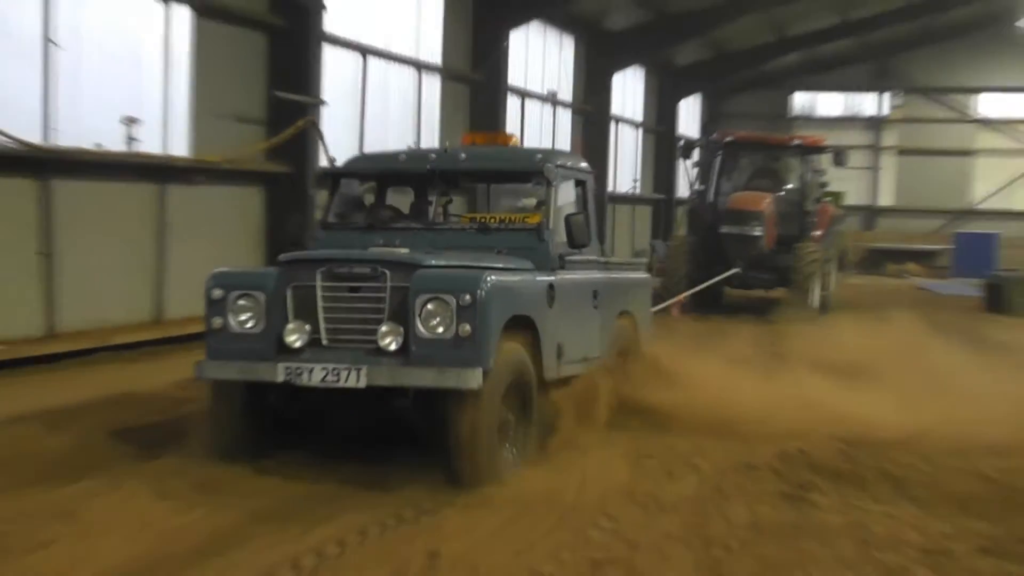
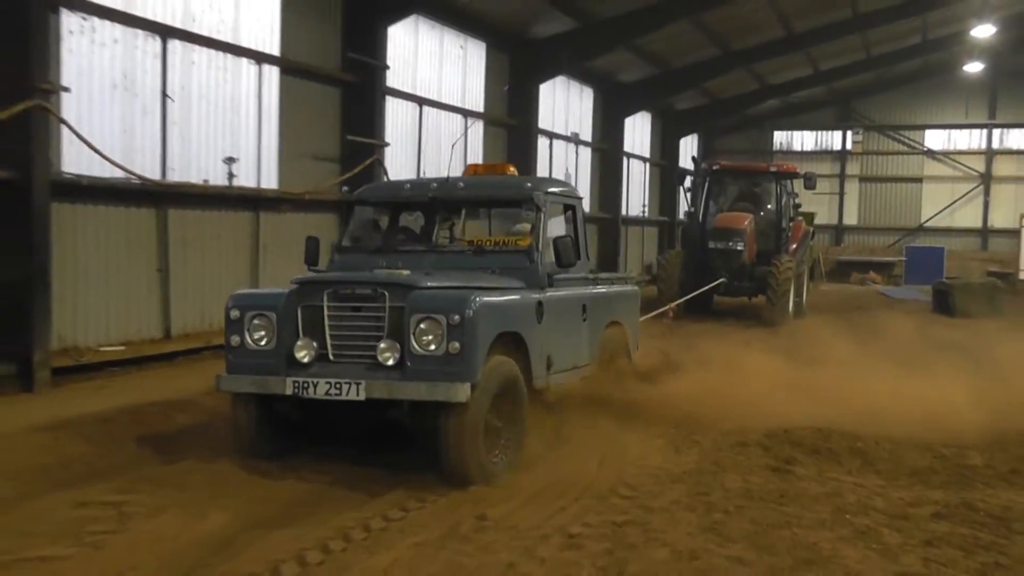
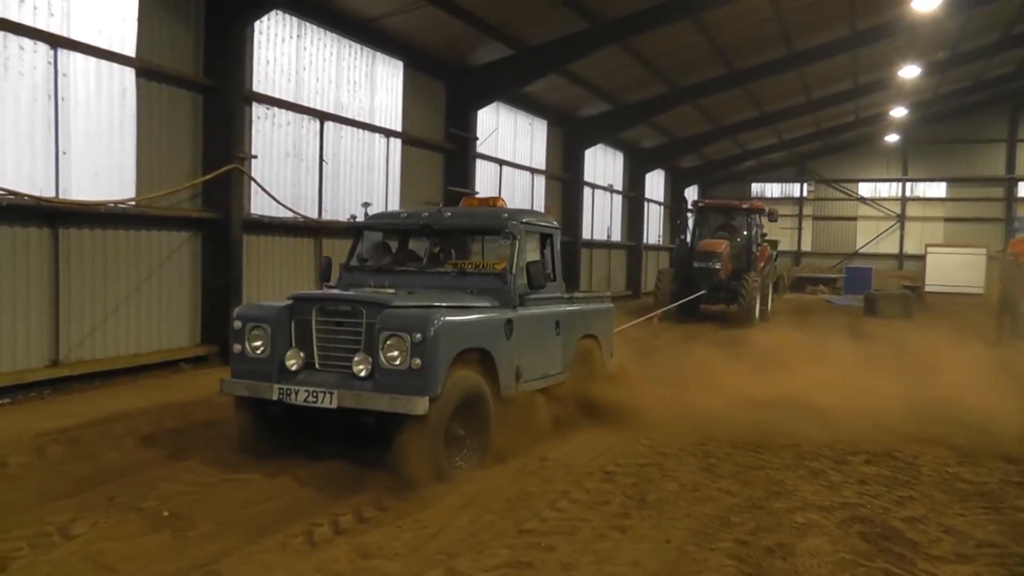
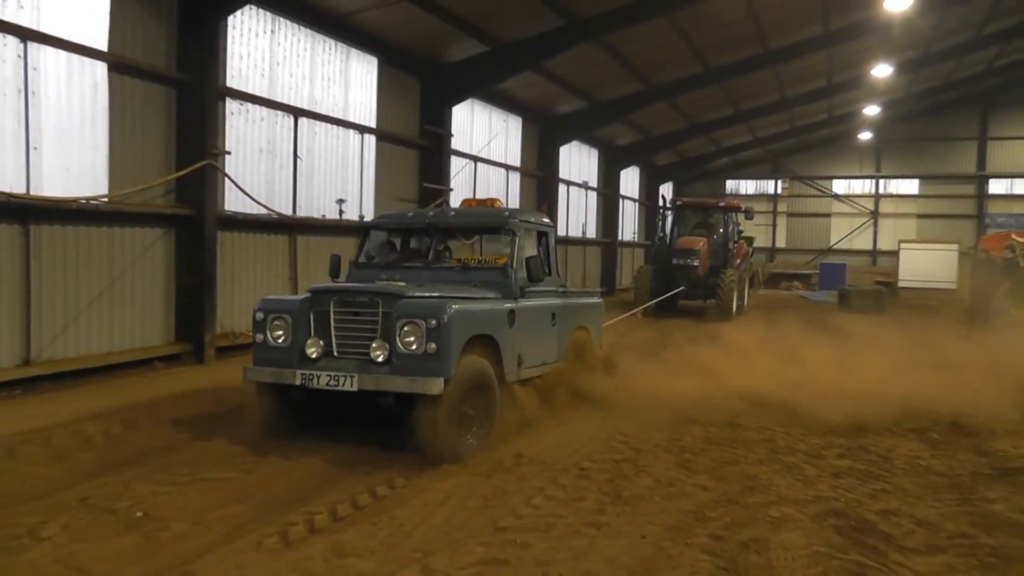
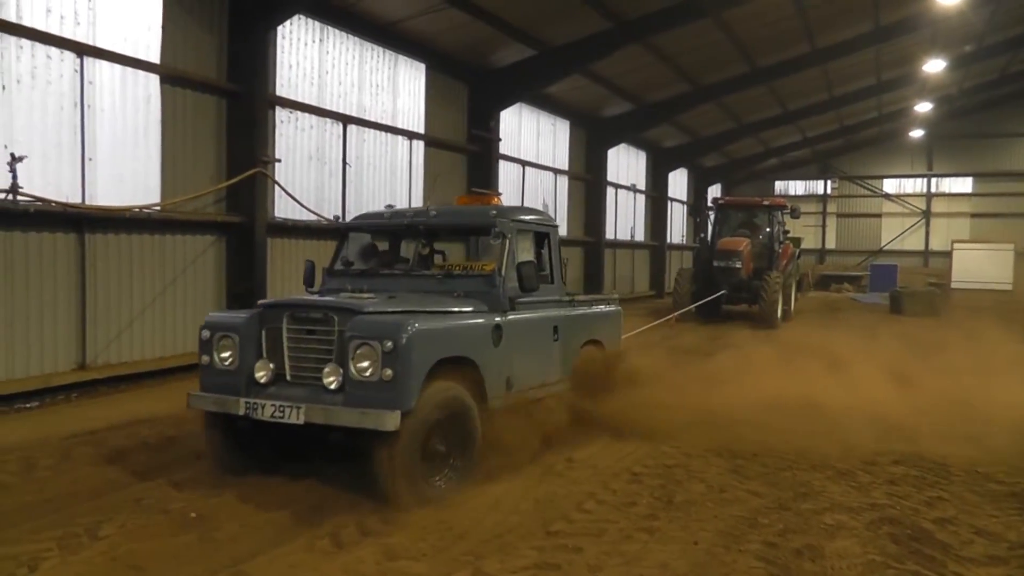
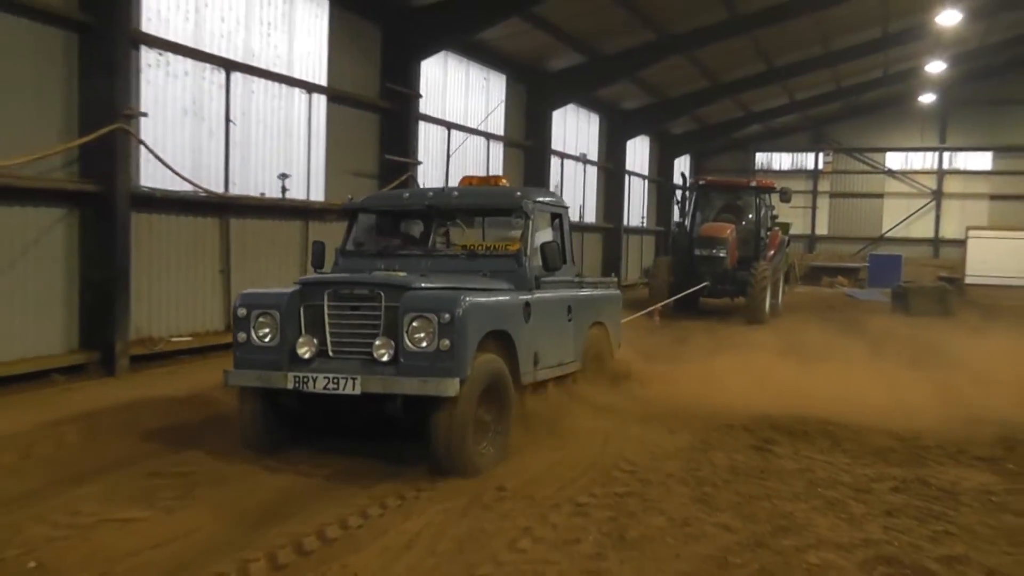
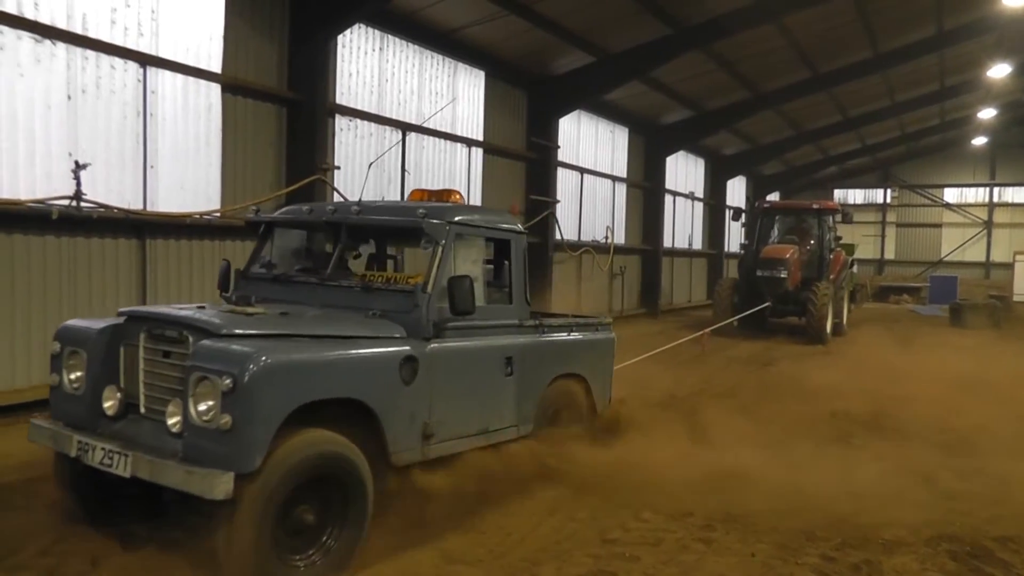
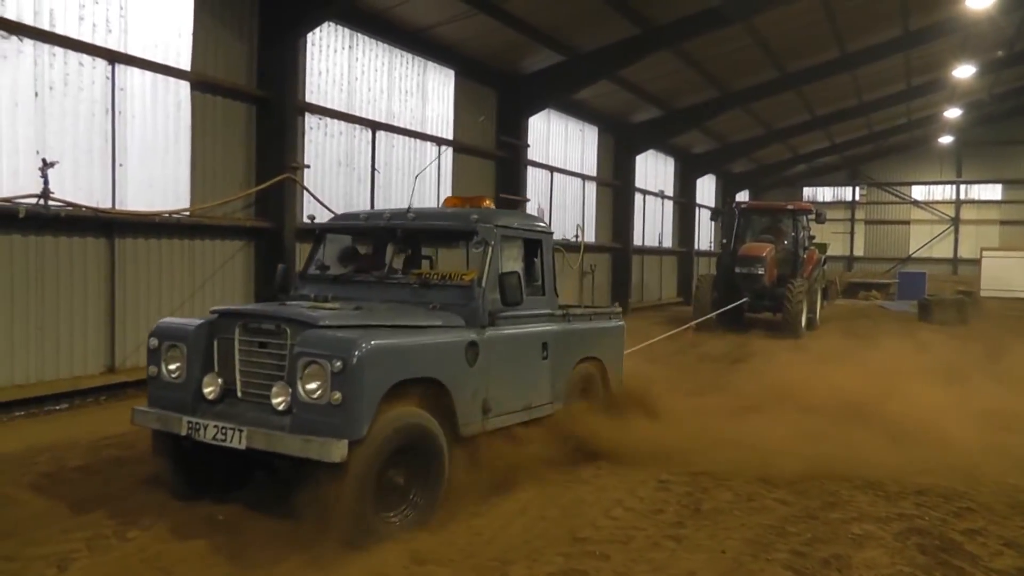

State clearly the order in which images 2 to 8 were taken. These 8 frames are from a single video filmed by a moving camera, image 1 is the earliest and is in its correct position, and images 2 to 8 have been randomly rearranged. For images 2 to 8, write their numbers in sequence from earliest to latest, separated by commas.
2, 6, 4, 3, 5, 8, 7
